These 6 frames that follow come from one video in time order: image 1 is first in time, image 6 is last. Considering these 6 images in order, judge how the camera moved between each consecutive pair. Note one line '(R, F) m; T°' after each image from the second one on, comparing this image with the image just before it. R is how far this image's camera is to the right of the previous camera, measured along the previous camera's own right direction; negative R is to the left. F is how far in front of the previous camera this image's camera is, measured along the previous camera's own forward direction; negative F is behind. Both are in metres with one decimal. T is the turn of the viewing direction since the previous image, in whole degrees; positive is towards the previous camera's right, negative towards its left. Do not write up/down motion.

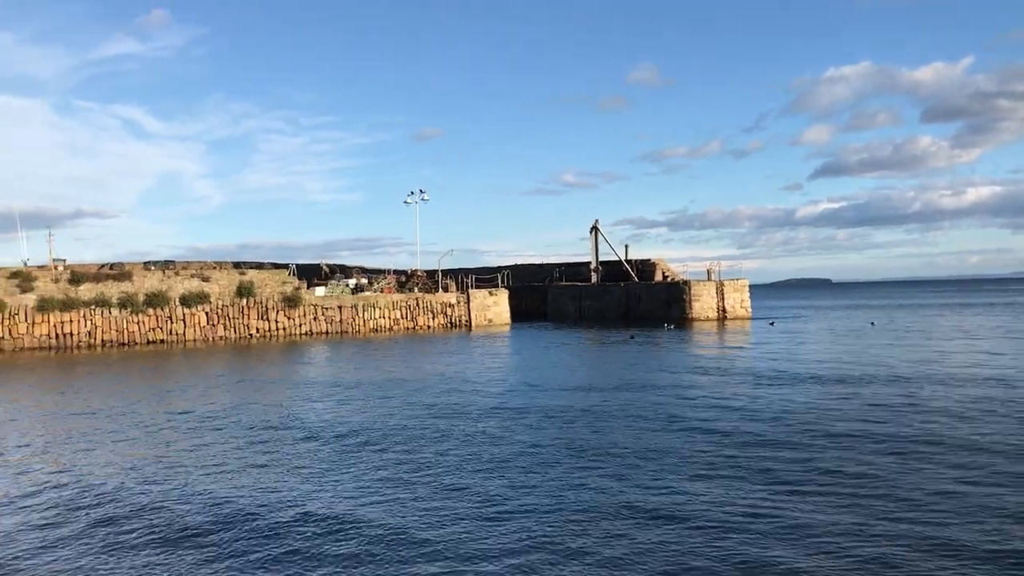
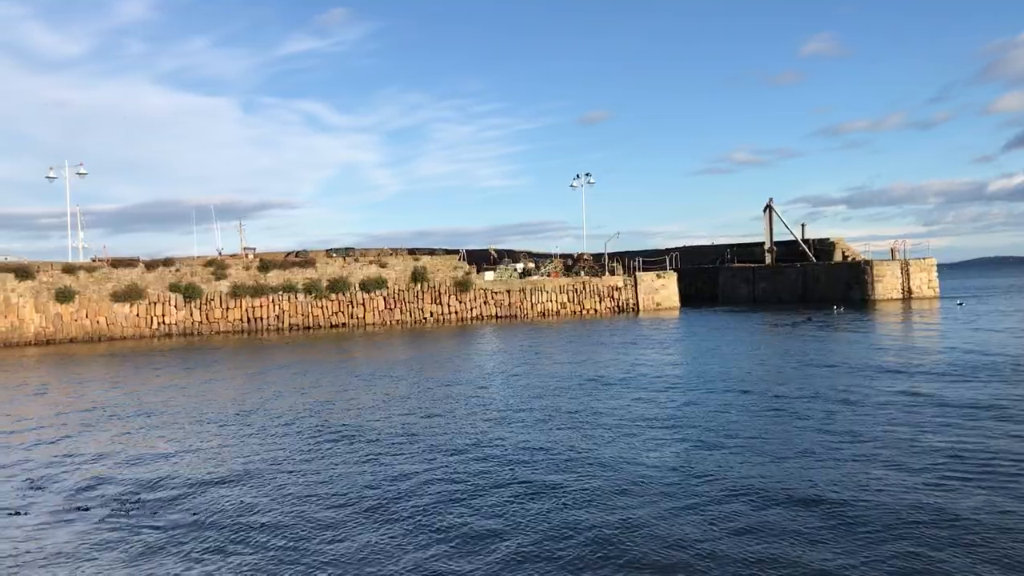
(-0.7, +0.1) m; -10°
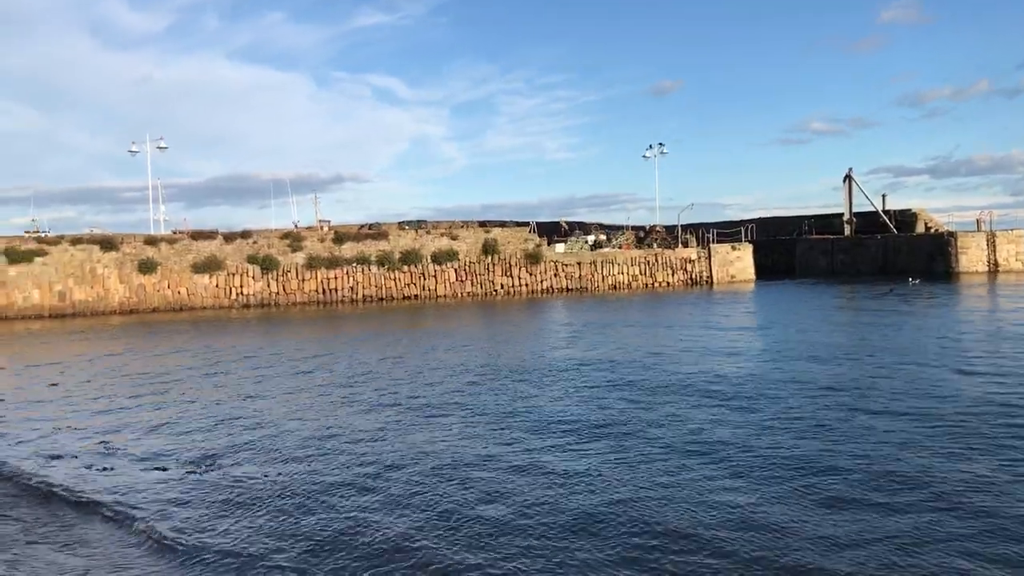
(-0.4, 0.0) m; -4°
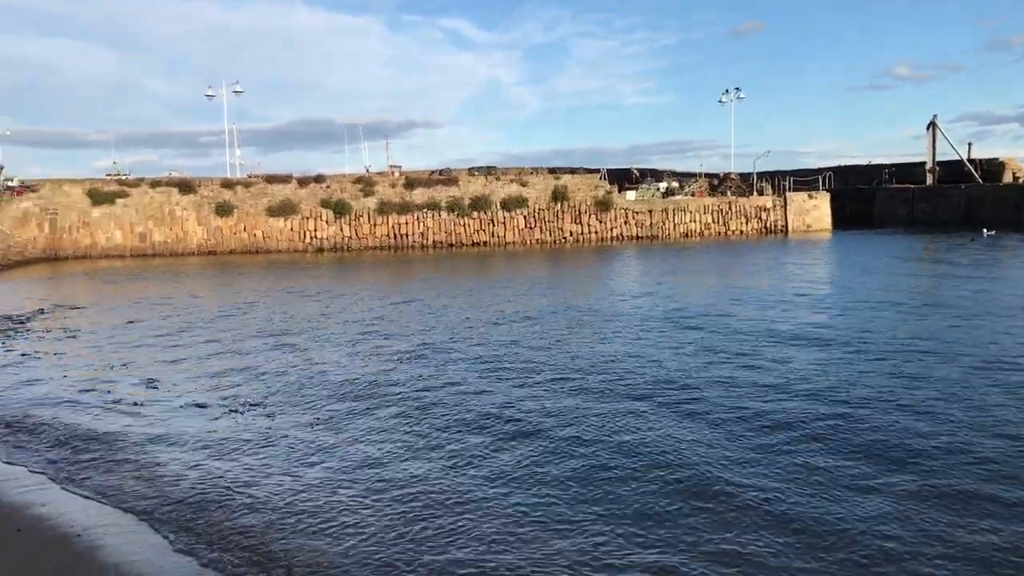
(-0.4, -0.1) m; -3°
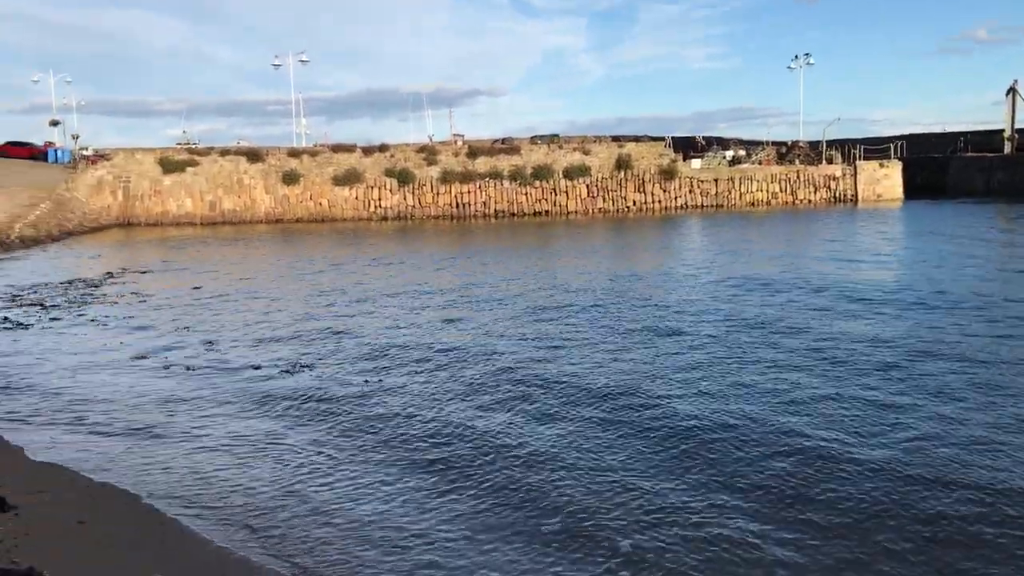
(-0.4, -0.1) m; -3°
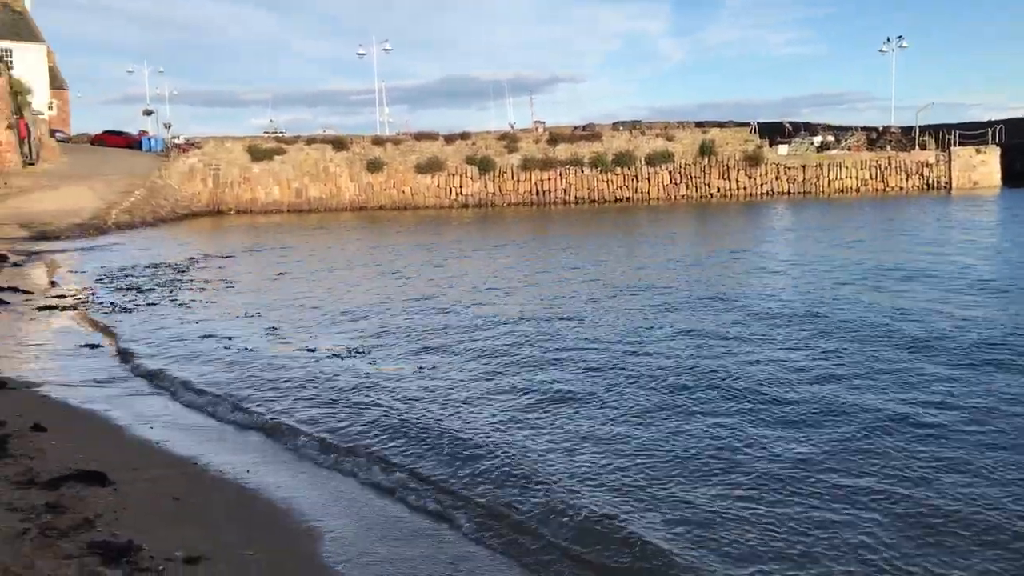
(-0.6, -0.2) m; -4°
